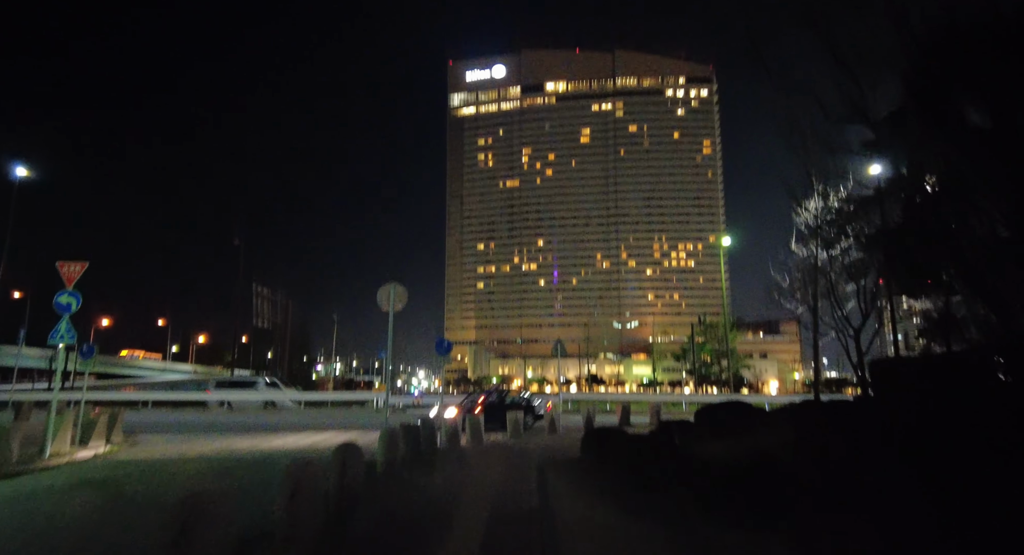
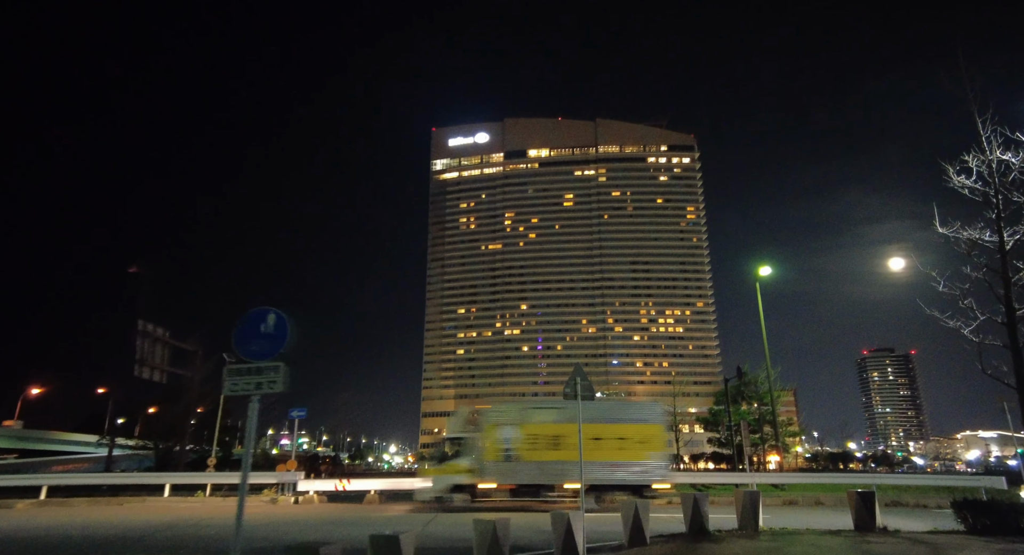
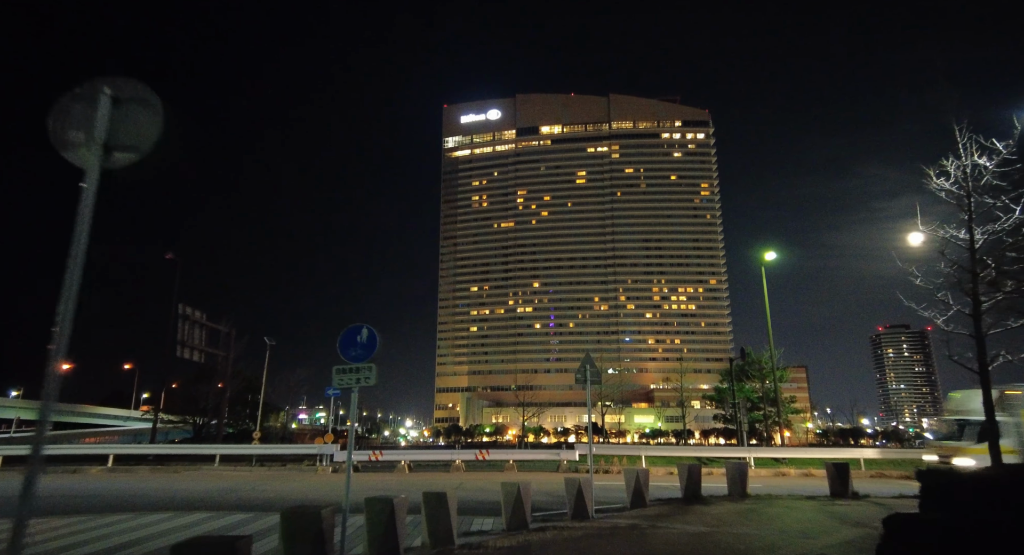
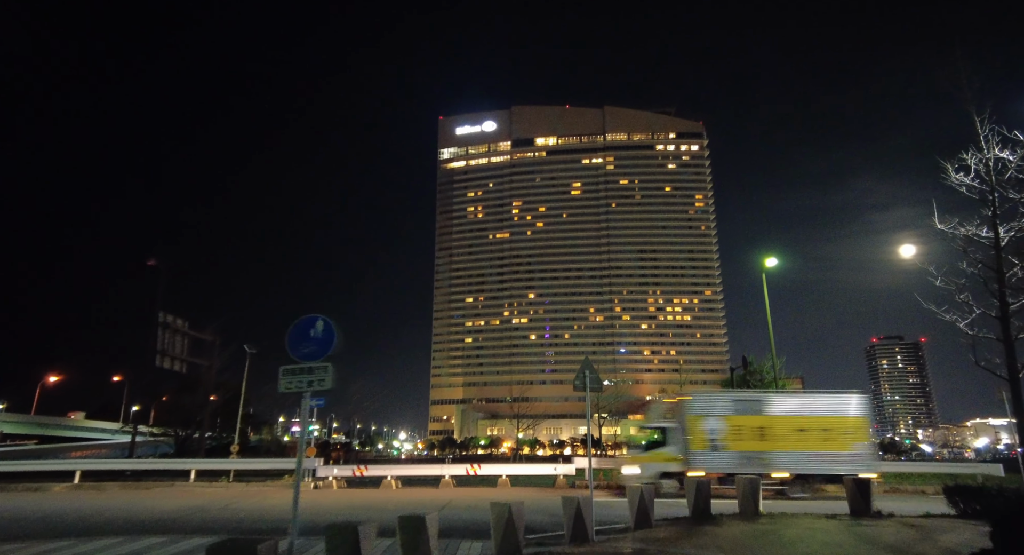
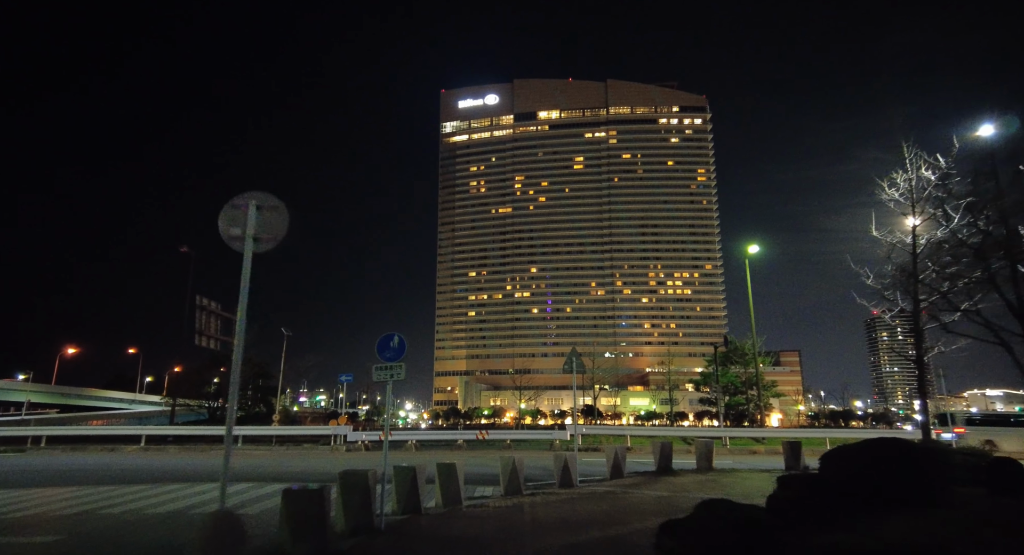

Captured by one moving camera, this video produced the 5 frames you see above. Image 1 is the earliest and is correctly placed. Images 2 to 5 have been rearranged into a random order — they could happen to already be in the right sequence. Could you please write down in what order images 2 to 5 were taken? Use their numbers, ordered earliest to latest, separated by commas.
5, 3, 4, 2
